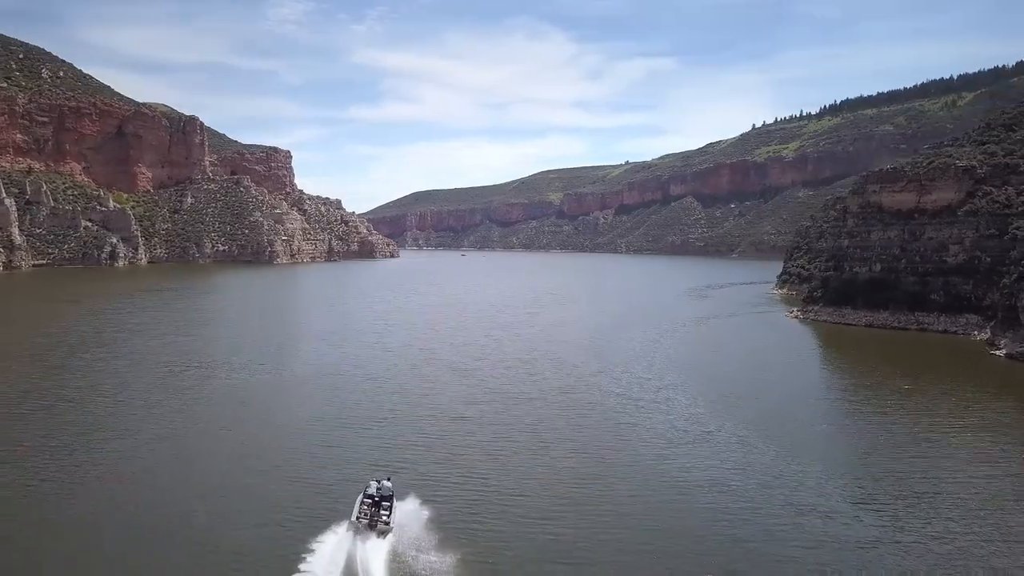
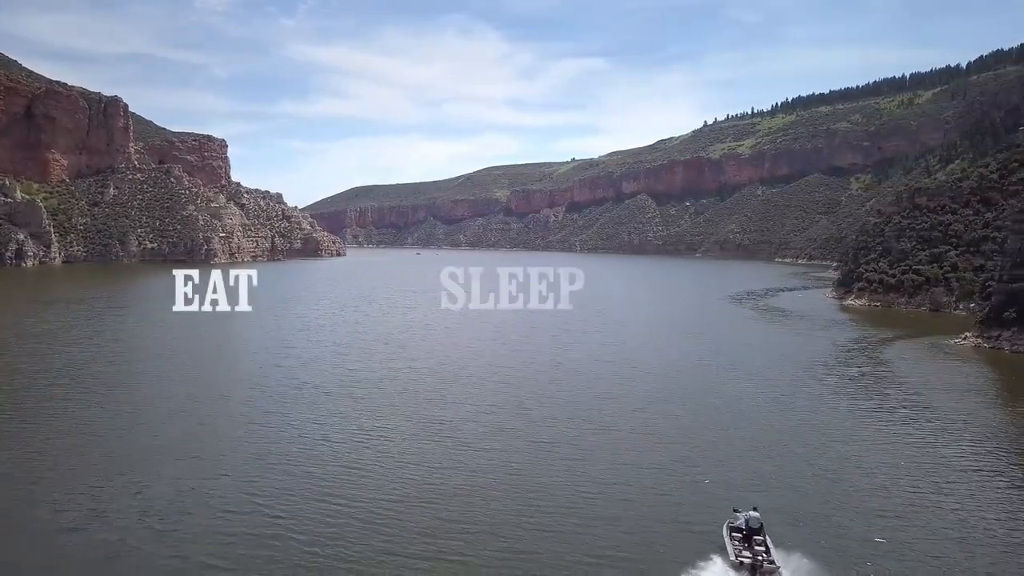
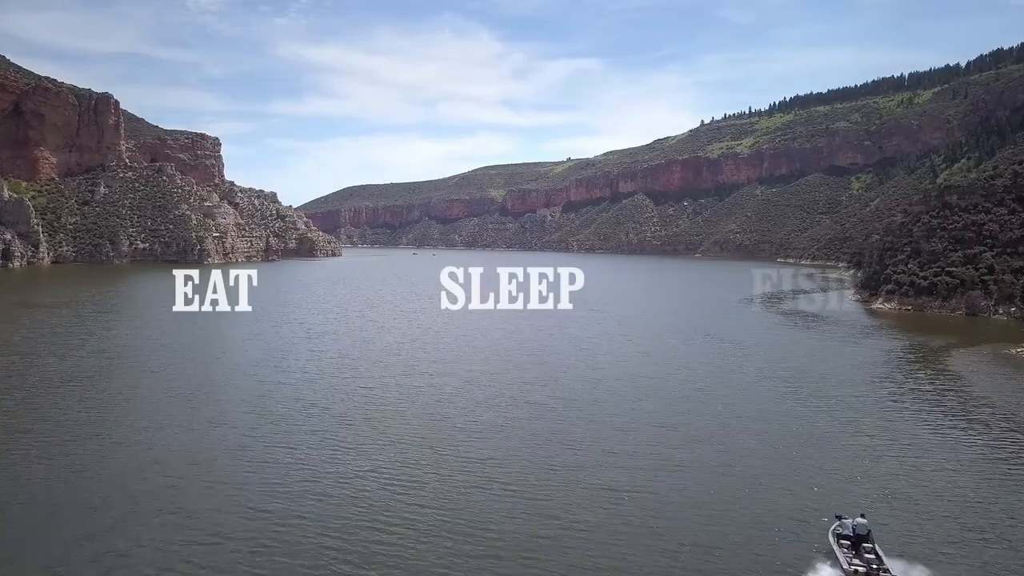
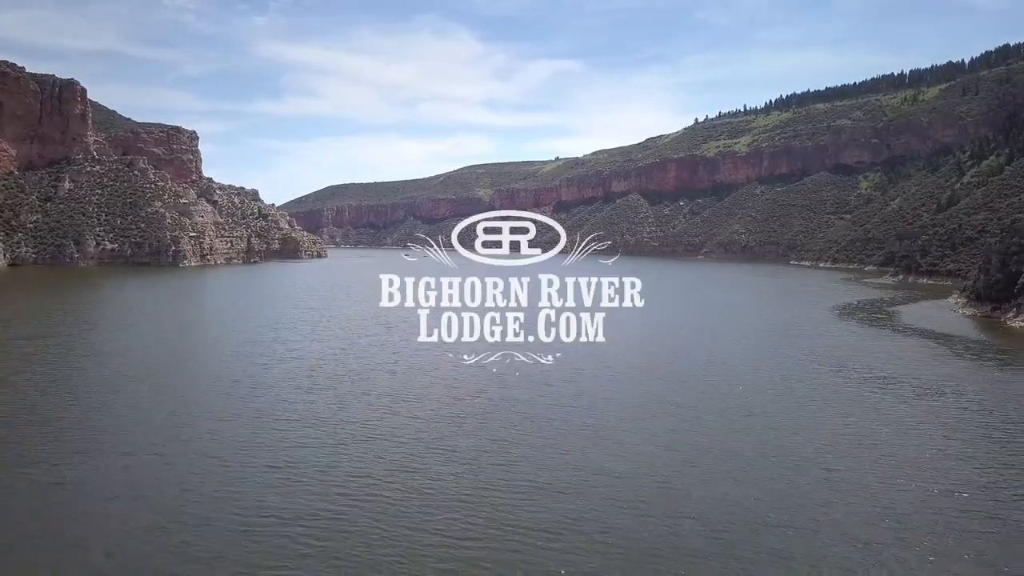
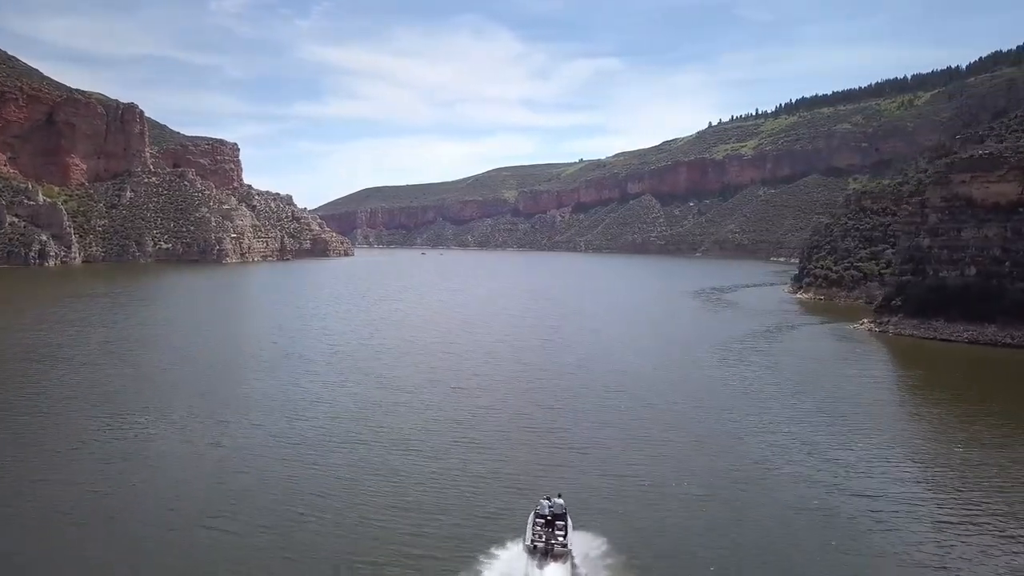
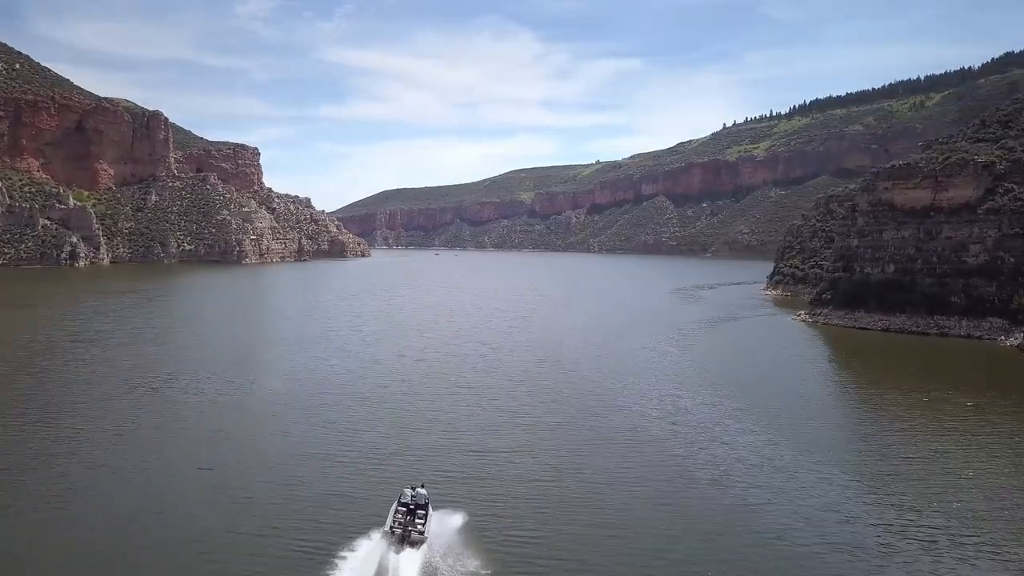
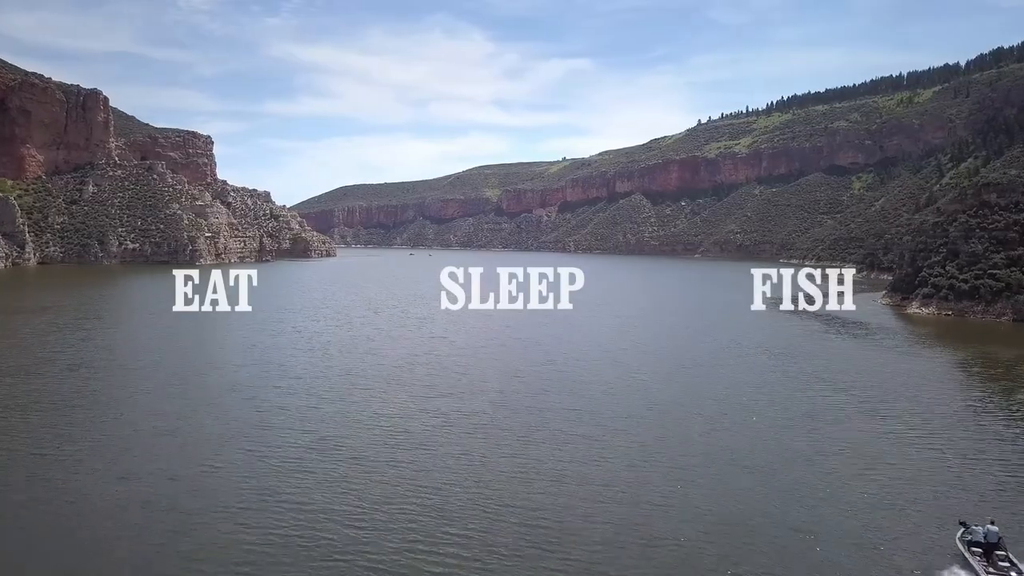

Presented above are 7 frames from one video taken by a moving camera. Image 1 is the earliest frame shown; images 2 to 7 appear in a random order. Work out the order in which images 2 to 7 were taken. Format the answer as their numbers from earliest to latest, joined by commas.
6, 5, 2, 3, 7, 4
